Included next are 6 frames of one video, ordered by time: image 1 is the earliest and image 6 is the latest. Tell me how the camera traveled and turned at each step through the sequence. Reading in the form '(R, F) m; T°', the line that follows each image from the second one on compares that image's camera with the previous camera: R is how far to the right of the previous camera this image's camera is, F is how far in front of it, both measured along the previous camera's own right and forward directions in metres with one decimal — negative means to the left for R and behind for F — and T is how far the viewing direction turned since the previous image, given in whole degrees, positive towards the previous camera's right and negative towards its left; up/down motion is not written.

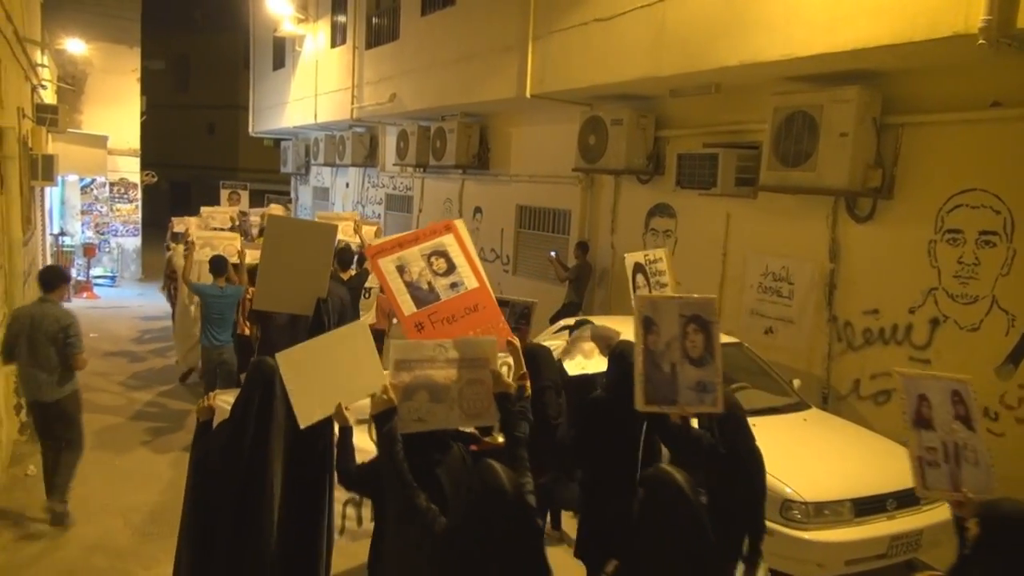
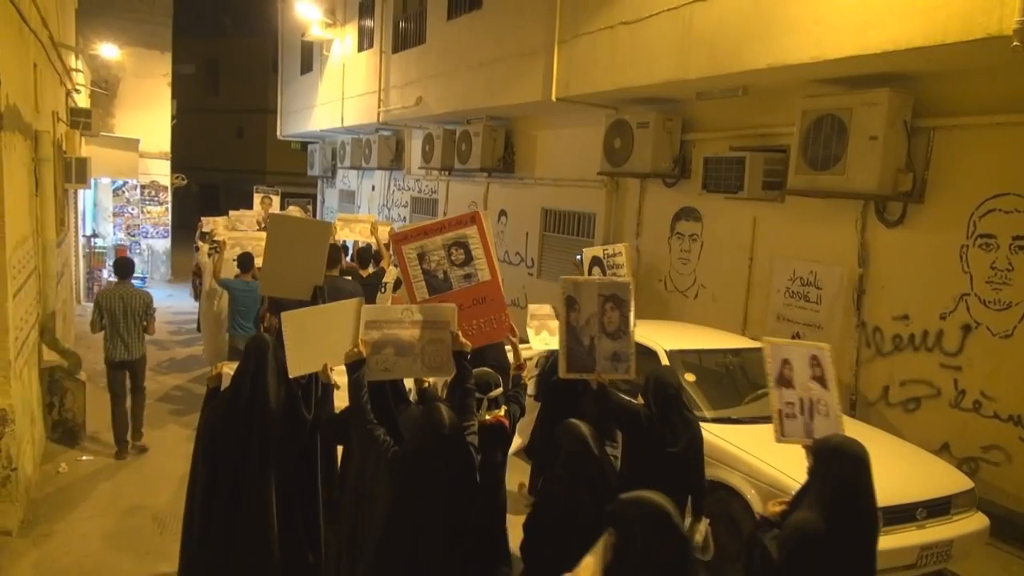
(0.0, 0.0) m; -2°
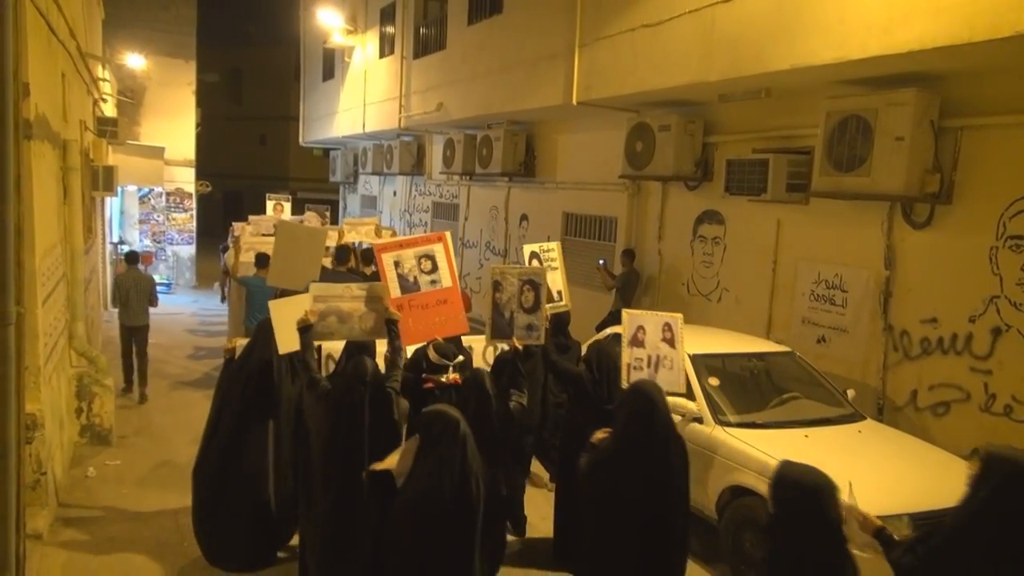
(0.0, 0.0) m; -2°
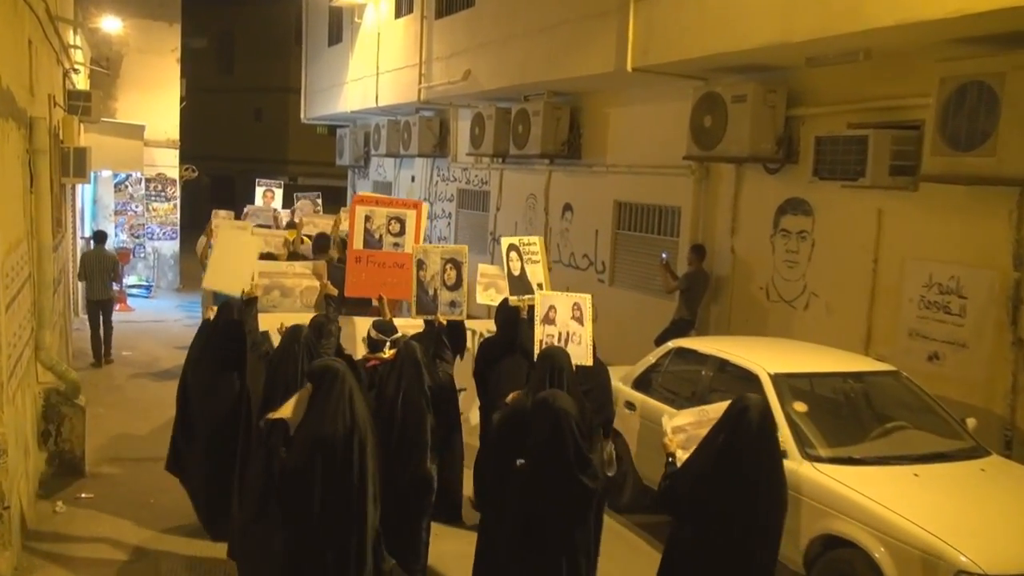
(-0.1, +1.3) m; -2°
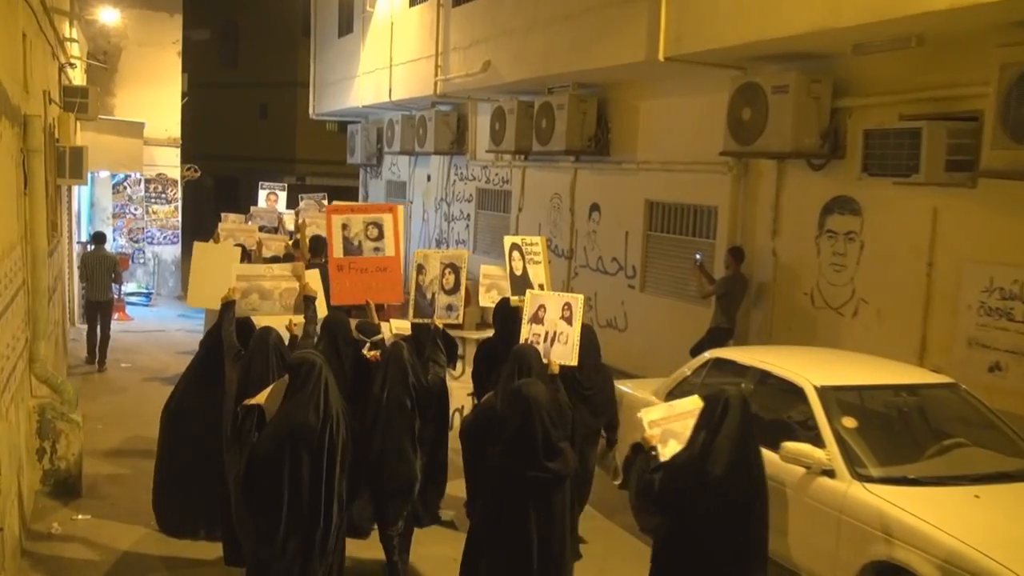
(-0.1, +0.4) m; -1°
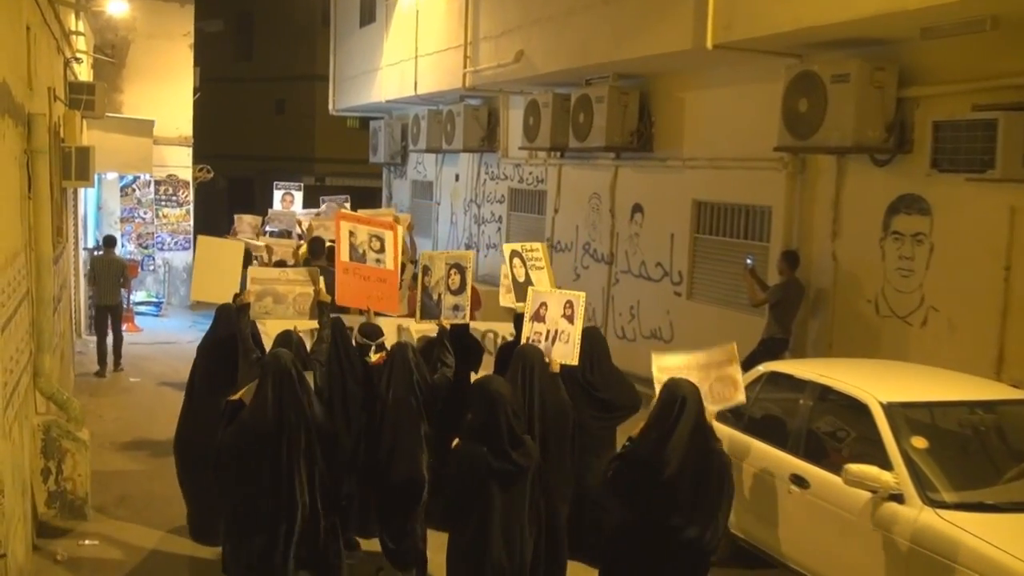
(-0.1, +0.4) m; -1°
